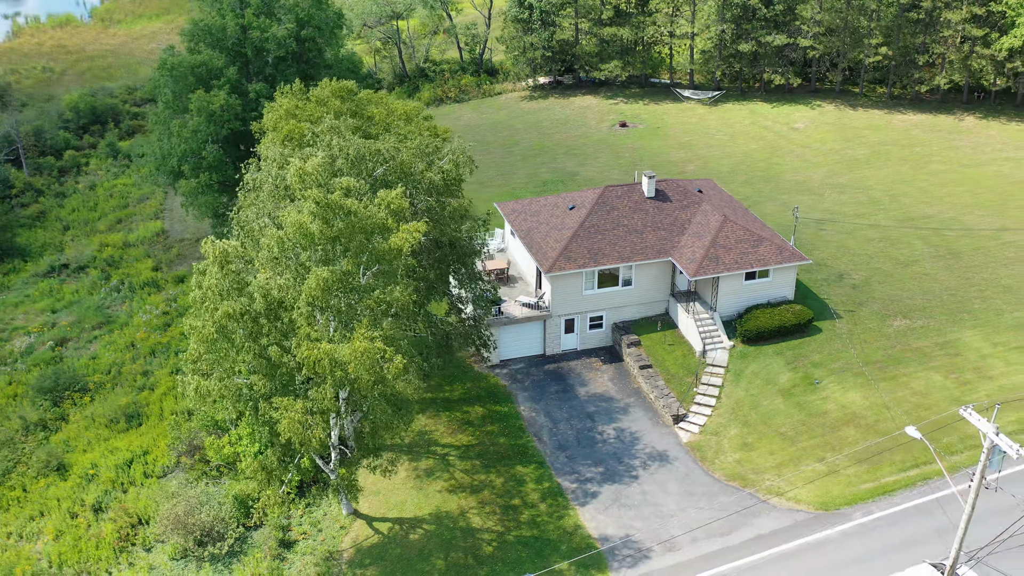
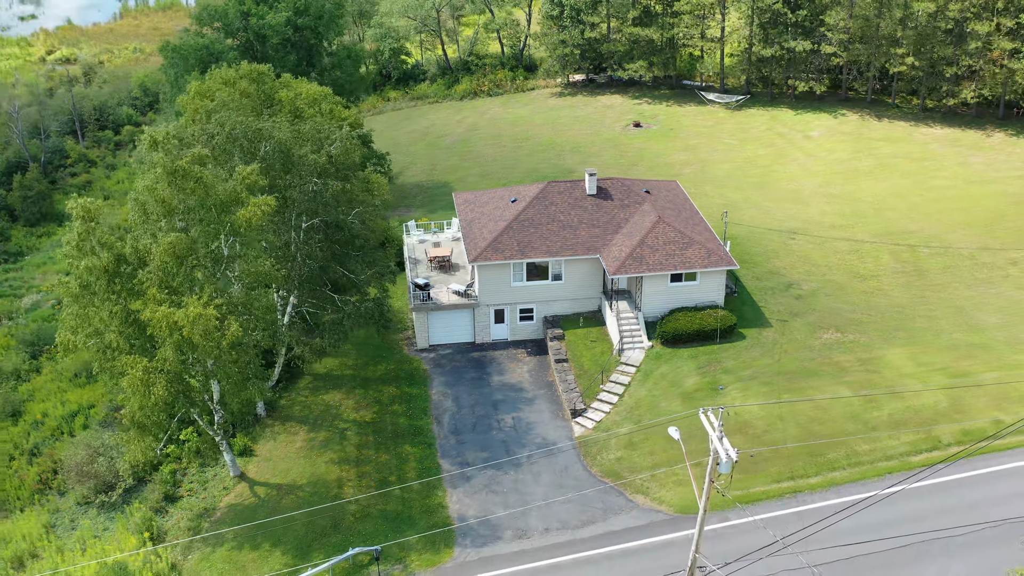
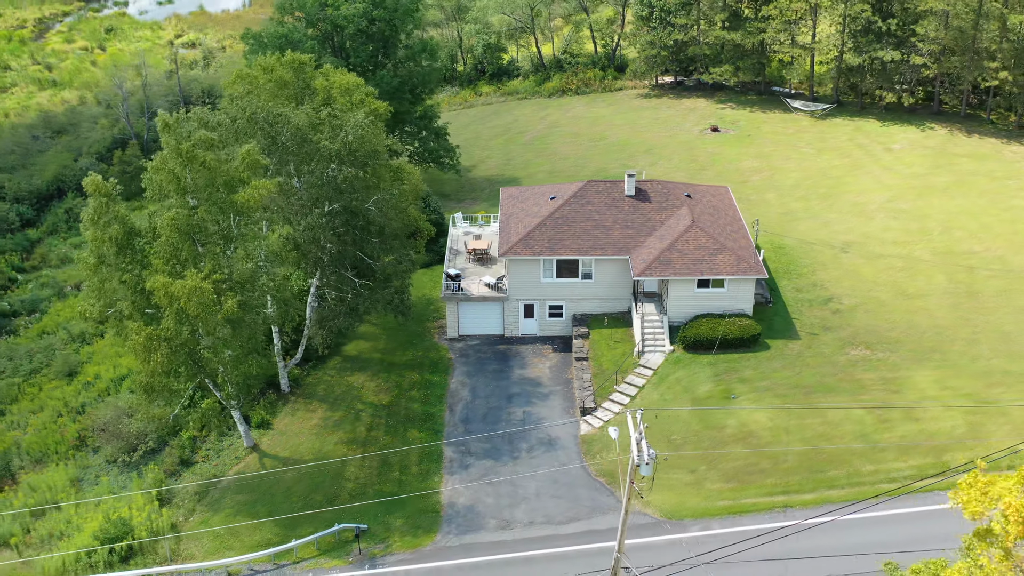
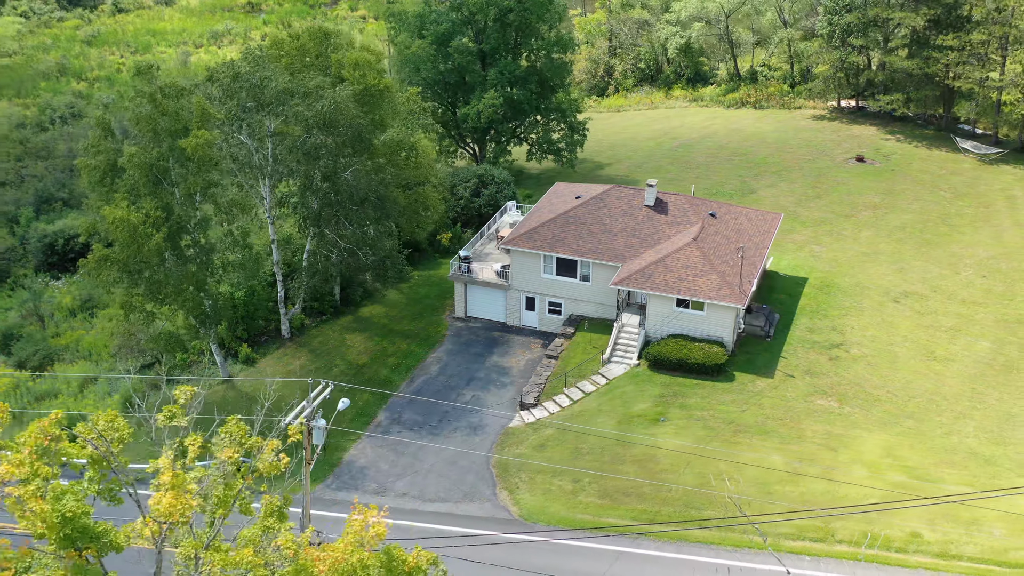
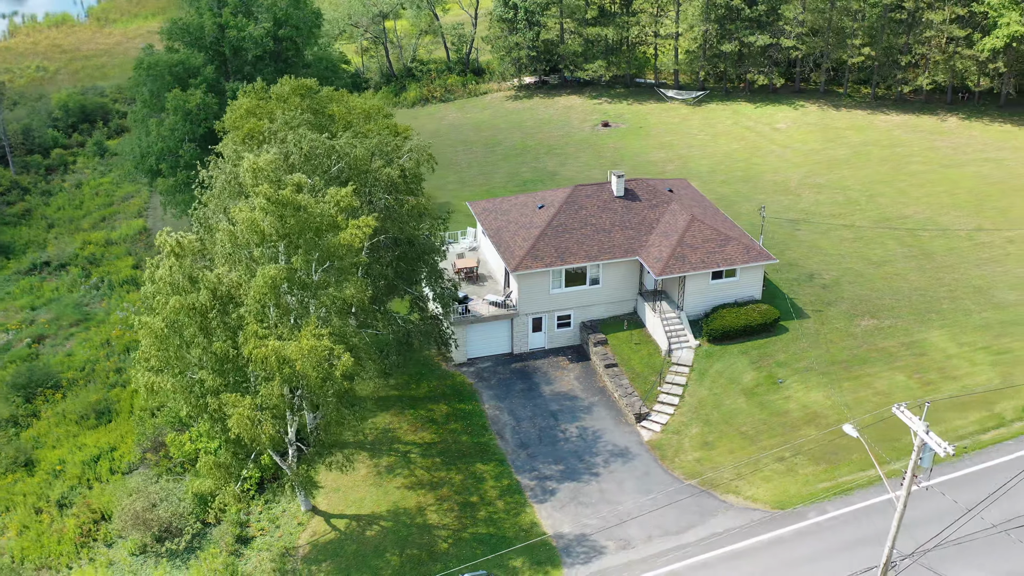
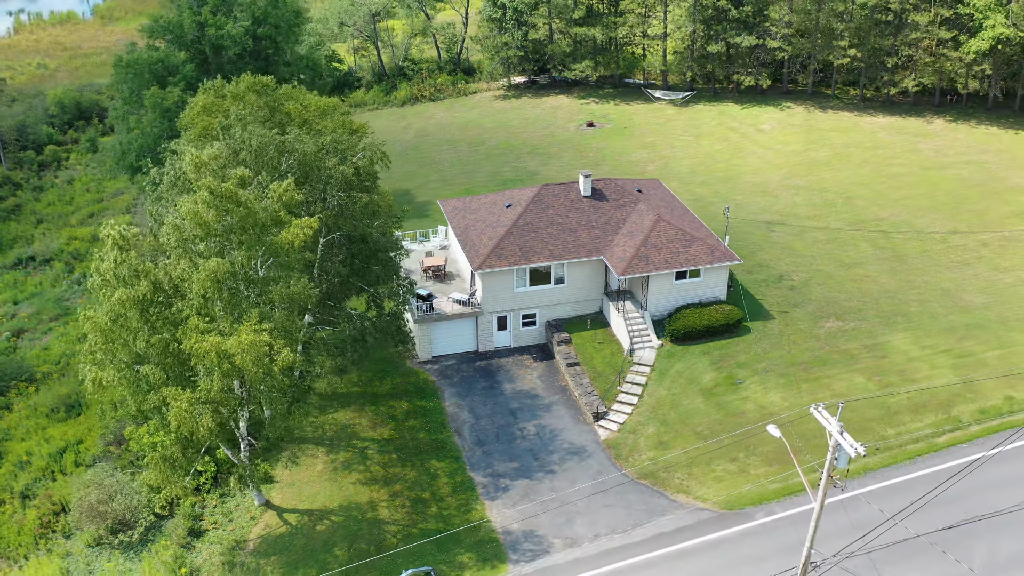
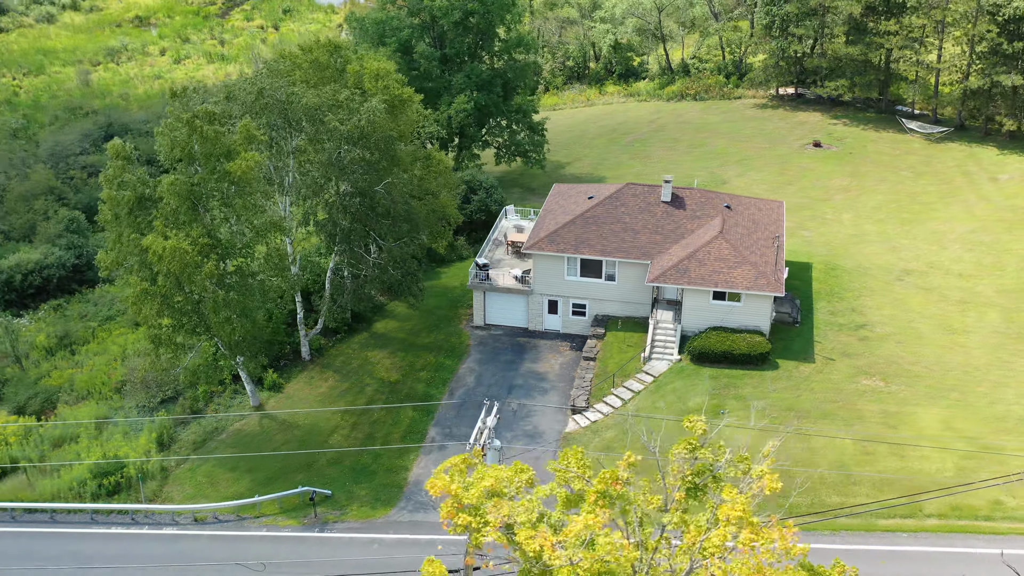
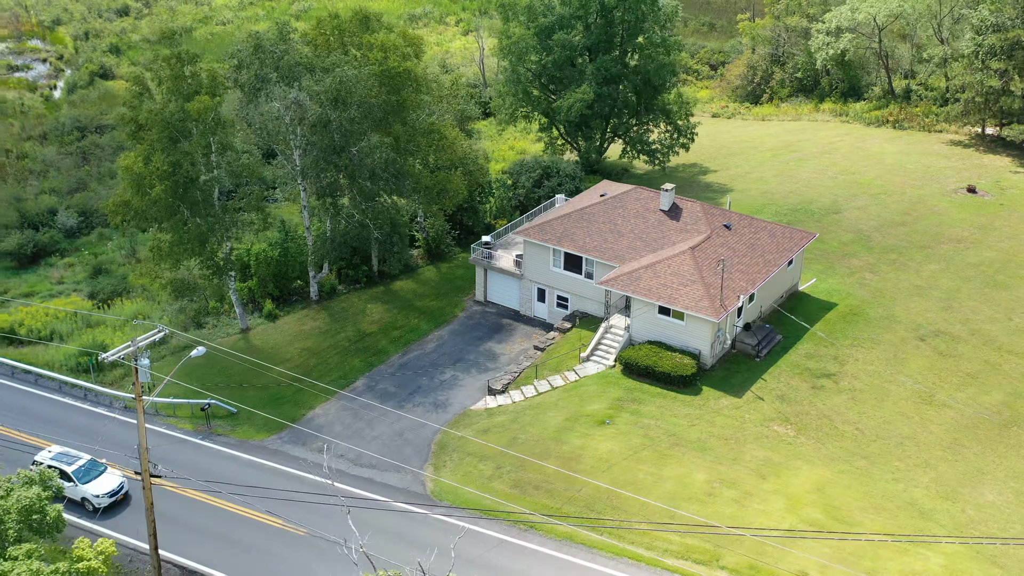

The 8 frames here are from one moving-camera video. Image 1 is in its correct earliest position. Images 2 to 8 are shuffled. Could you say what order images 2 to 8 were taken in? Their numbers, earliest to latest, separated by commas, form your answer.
5, 6, 2, 3, 7, 4, 8
